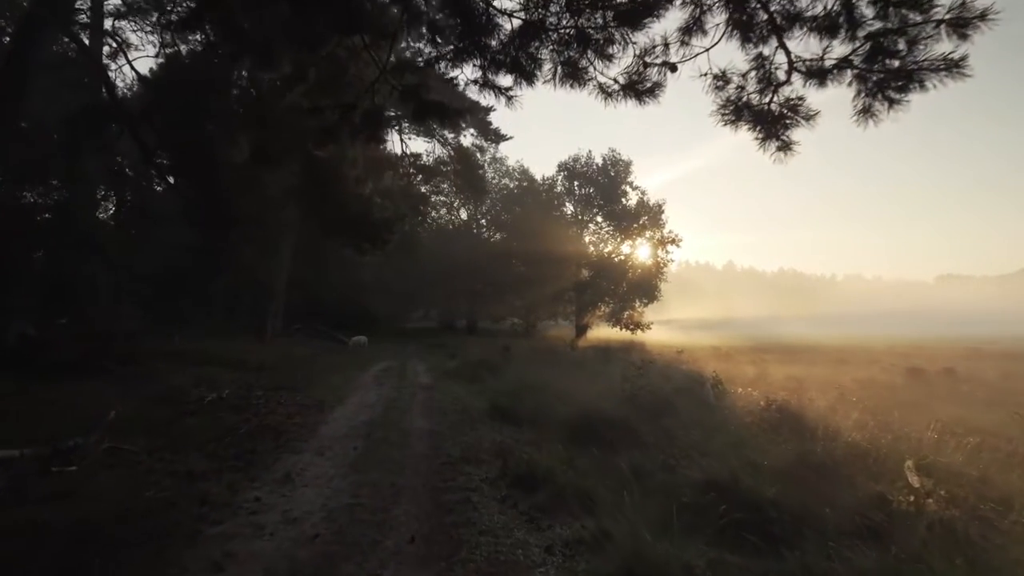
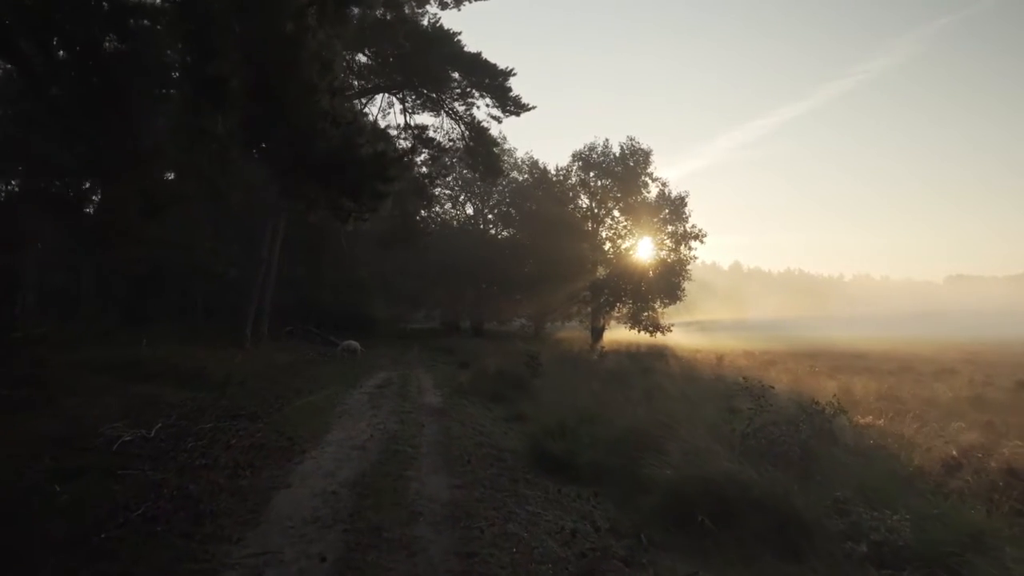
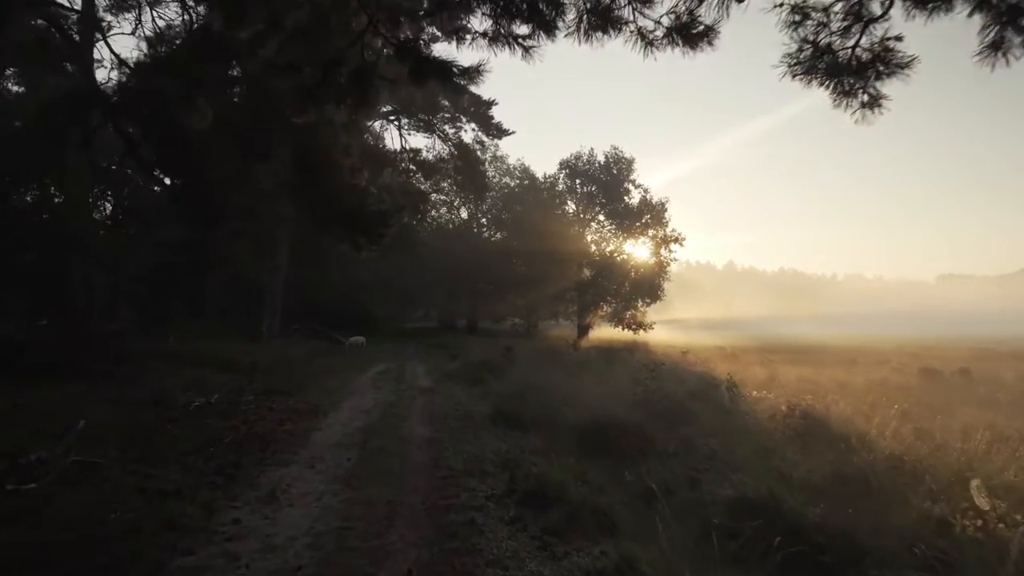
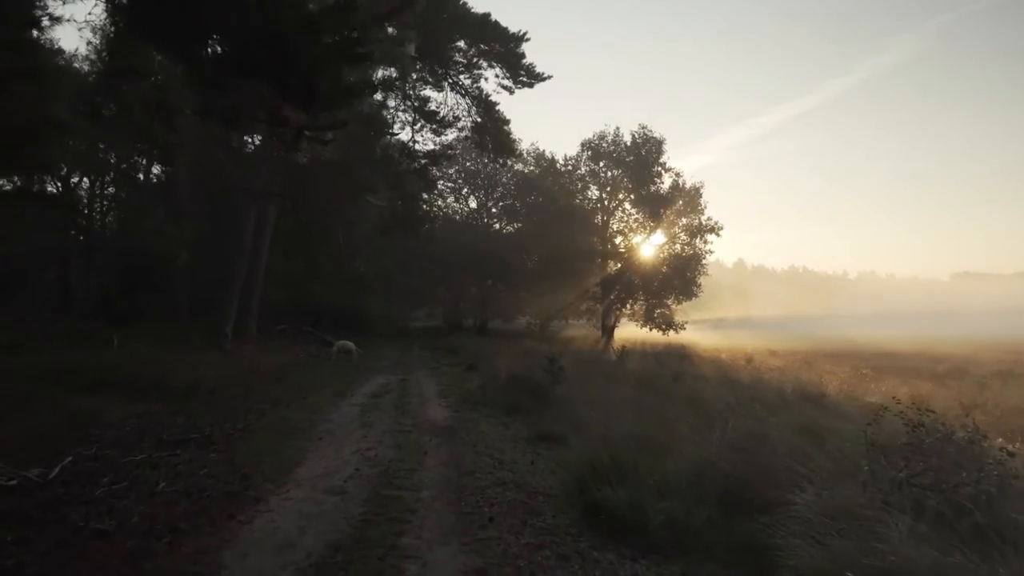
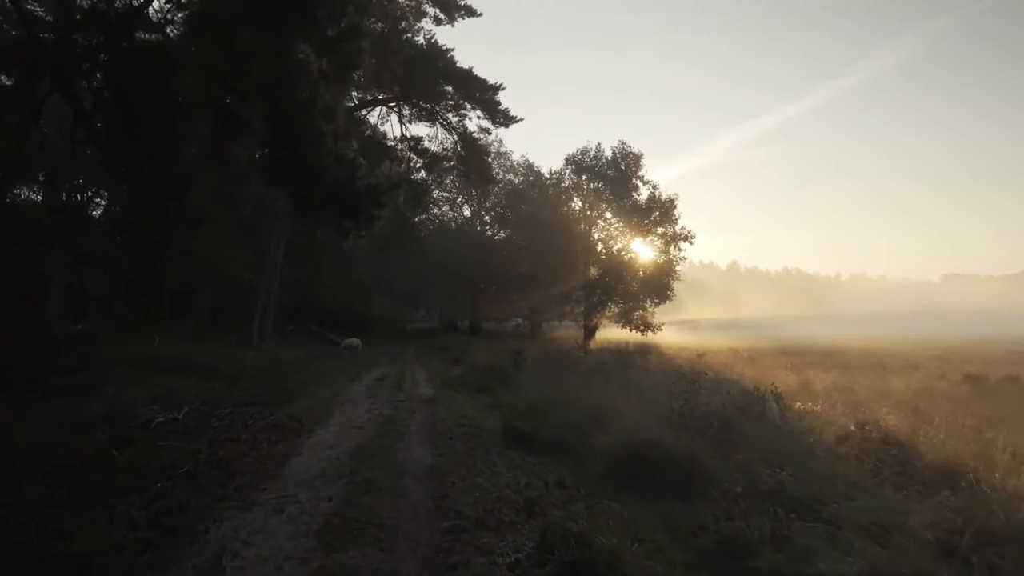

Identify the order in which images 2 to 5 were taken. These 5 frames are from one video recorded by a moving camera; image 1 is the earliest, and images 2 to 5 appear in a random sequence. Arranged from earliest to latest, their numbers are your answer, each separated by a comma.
3, 5, 2, 4
